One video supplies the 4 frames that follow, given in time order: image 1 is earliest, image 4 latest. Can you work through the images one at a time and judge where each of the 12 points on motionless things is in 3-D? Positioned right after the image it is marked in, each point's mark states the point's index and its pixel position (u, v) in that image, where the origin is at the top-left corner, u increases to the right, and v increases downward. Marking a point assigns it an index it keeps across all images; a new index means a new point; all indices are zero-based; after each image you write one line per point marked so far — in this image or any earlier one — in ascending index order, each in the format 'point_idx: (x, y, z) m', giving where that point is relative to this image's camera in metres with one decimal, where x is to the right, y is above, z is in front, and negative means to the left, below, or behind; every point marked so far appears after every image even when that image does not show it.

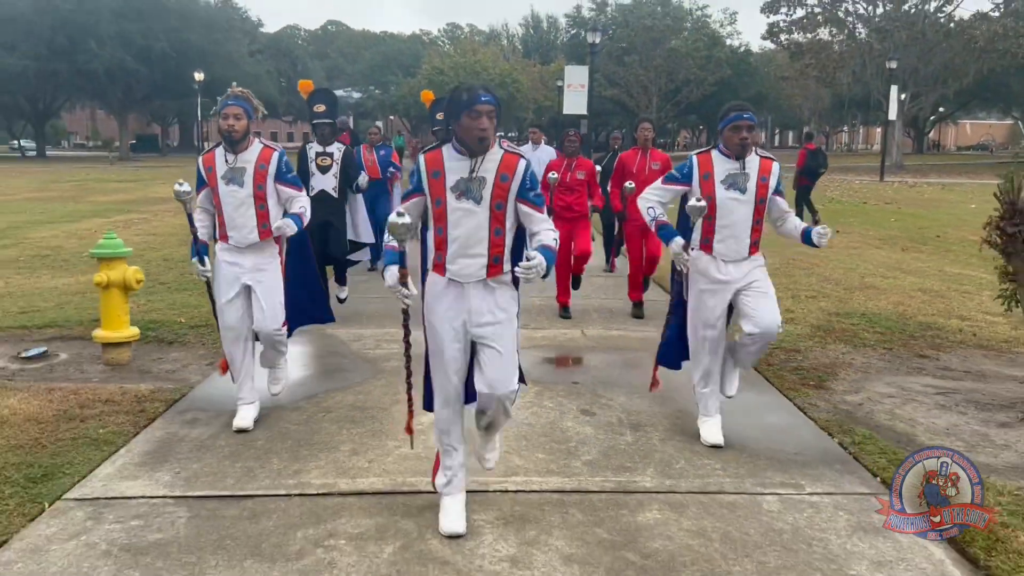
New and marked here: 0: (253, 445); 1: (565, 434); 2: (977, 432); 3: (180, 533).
0: (-1.3, -0.8, +4.4) m
1: (+0.3, -0.7, +4.5) m
2: (+2.4, -0.8, +4.6) m
3: (-1.3, -0.9, +3.4) m
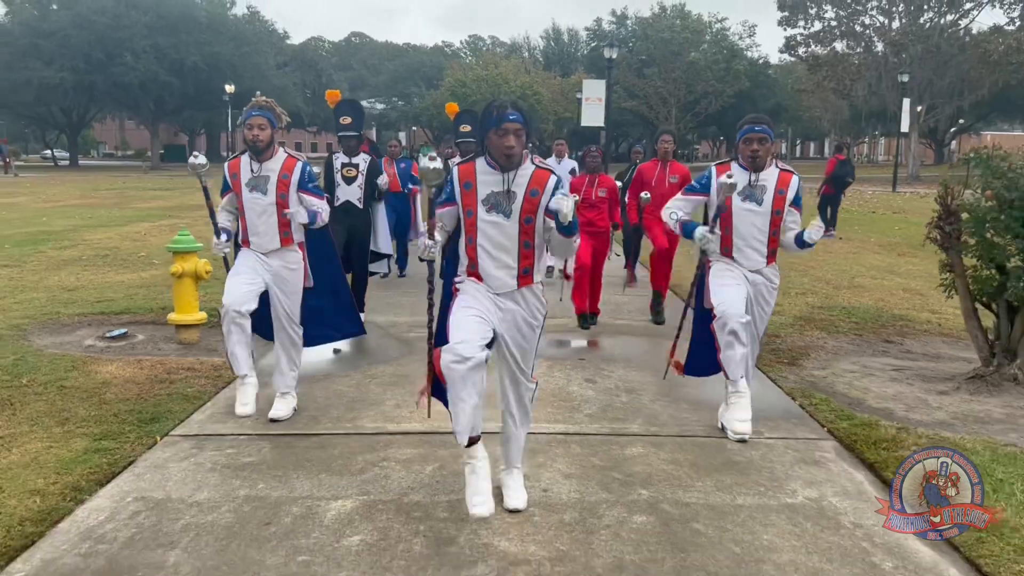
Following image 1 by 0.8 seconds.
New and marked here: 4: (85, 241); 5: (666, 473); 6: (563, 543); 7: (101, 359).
0: (-1.2, -0.7, +5.3) m
1: (+0.4, -0.7, +5.4) m
2: (+2.5, -0.7, +5.5) m
3: (-1.2, -0.8, +4.3) m
4: (-6.7, +0.8, +13.7) m
5: (+0.7, -0.9, +4.1) m
6: (+0.2, -1.0, +3.4) m
7: (-3.0, -0.5, +6.4) m
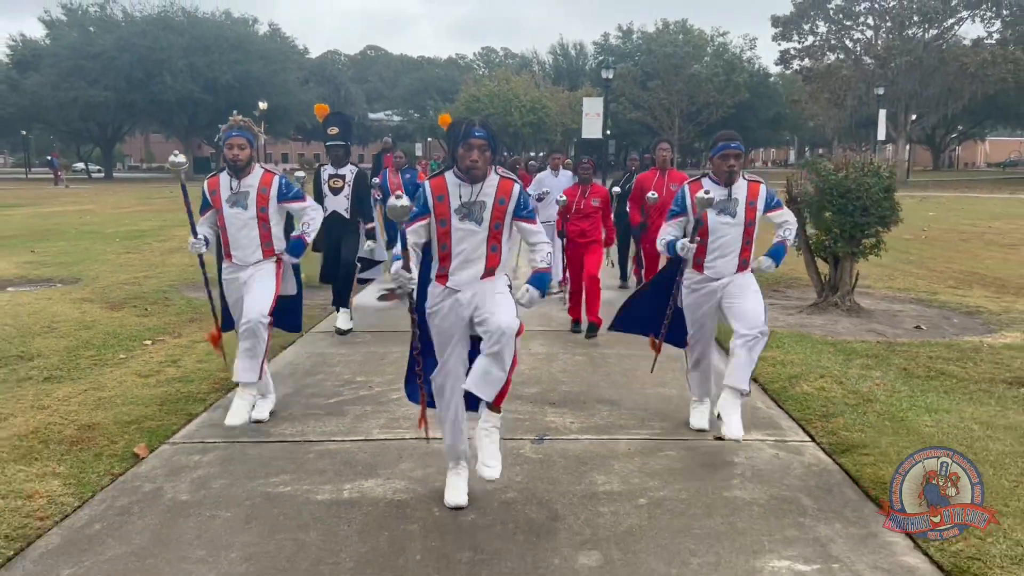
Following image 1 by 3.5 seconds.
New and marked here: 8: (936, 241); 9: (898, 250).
0: (-1.2, -0.3, +8.5) m
1: (+0.4, -0.3, +8.5) m
2: (+2.6, -0.3, +8.6) m
3: (-1.2, -0.4, +7.5) m
4: (-6.5, +1.0, +17.0) m
5: (+0.7, -0.5, +7.2) m
6: (+0.2, -0.6, +6.5) m
7: (-2.9, -0.2, +9.5) m
8: (+8.4, +0.9, +17.4) m
9: (+6.8, +0.7, +15.6) m
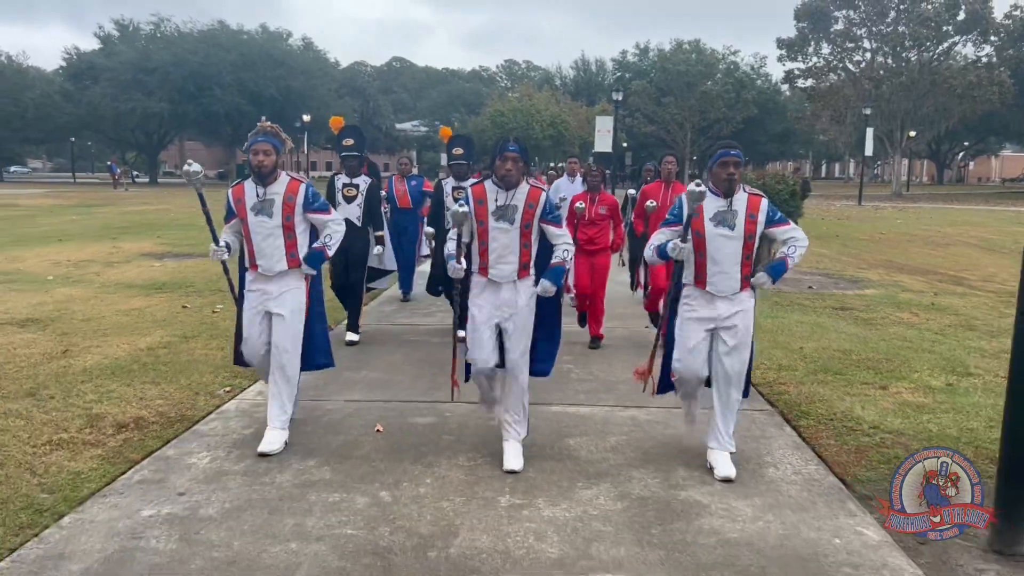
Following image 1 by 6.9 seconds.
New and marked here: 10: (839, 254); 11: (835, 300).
0: (-0.9, +0.1, +12.3) m
1: (+0.7, +0.1, +12.3) m
2: (+2.8, +0.1, +12.3) m
3: (-1.0, 0.0, +11.3) m
4: (-6.0, +1.4, +20.9) m
5: (+1.0, 0.0, +11.0) m
6: (+0.4, -0.1, +10.3) m
7: (-2.6, +0.3, +13.4) m
8: (+8.9, +1.1, +21.0) m
9: (+7.3, +0.9, +19.2) m
10: (+6.2, +0.6, +16.6) m
11: (+3.7, -0.1, +10.0) m
